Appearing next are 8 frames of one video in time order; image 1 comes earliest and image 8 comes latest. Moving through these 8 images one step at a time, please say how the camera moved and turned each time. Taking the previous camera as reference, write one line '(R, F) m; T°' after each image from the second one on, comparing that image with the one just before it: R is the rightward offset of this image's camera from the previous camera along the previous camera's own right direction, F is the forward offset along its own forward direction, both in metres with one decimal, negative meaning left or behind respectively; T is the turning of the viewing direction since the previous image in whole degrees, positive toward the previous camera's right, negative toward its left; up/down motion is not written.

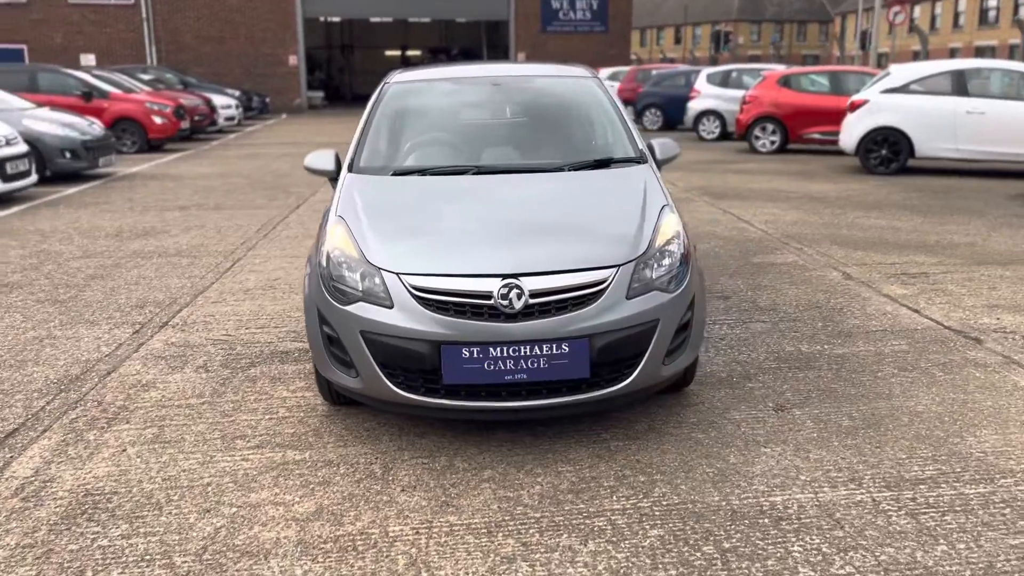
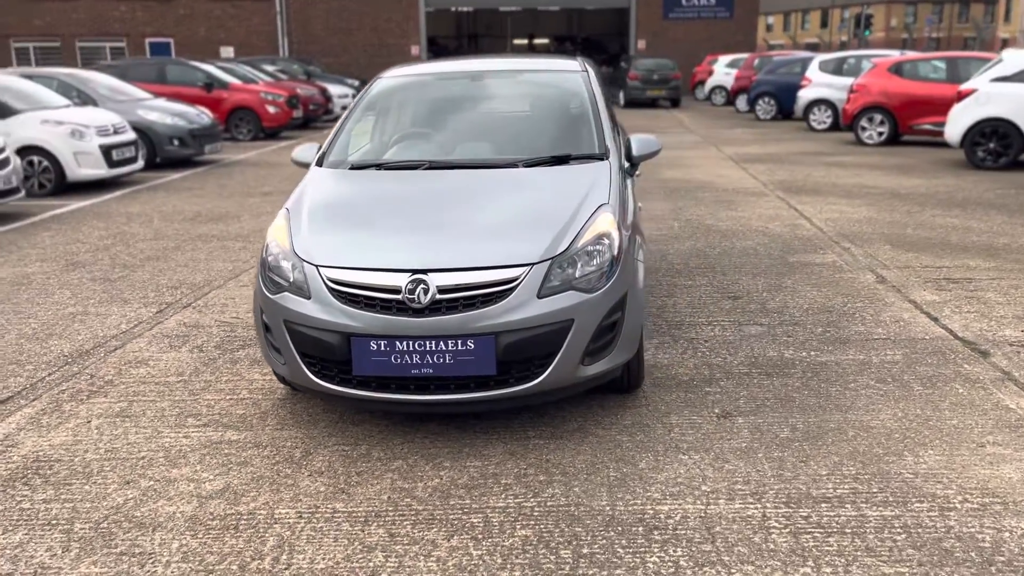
(+0.8, 0.0) m; -9°
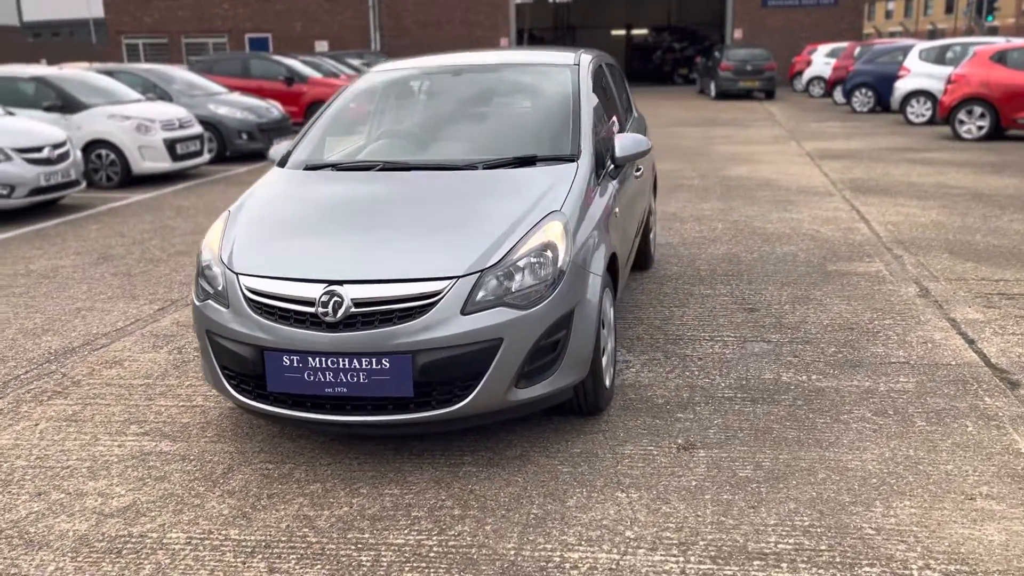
(+0.6, +0.3) m; -7°
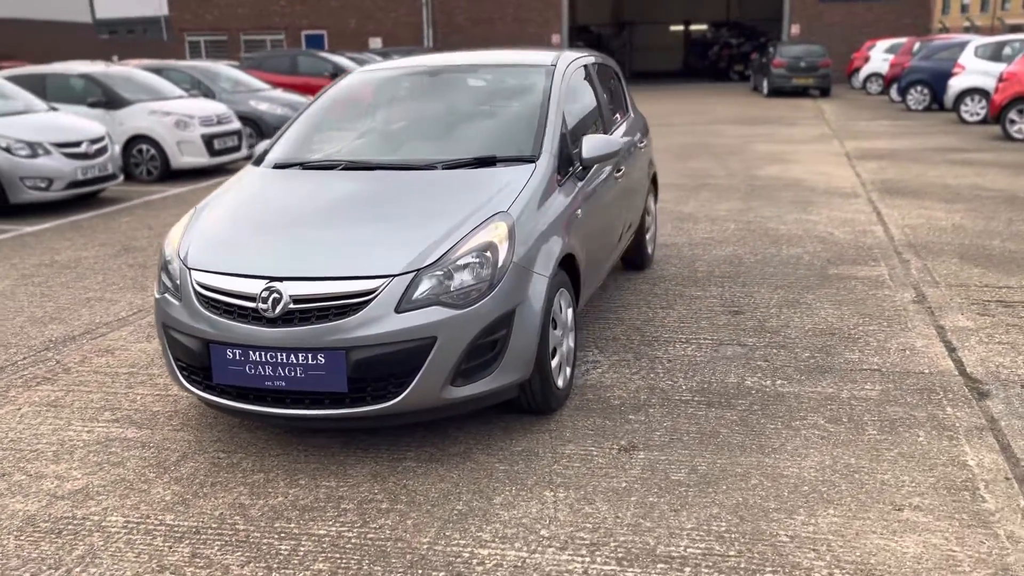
(+0.4, 0.0) m; -4°
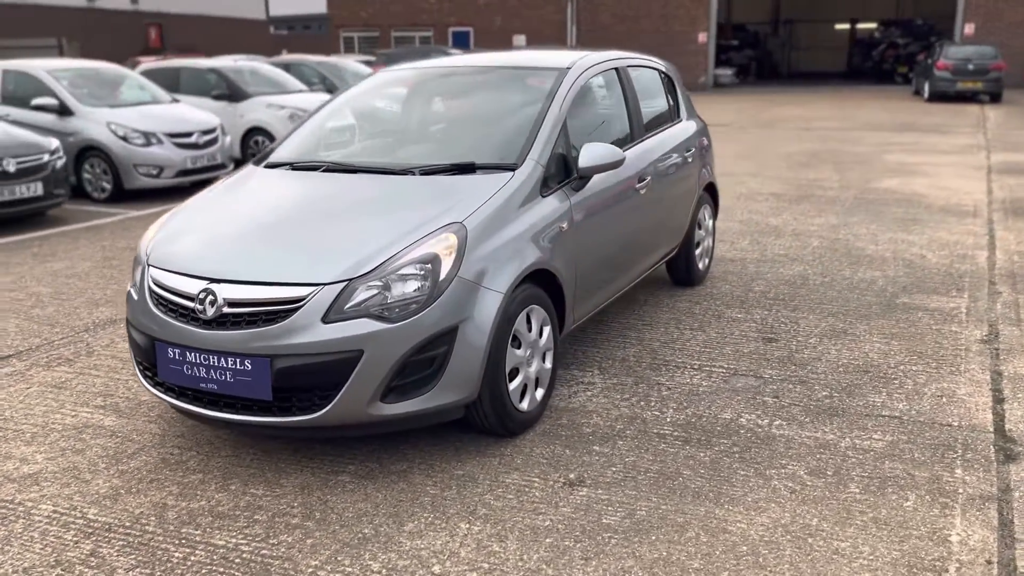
(+0.7, +0.2) m; -10°
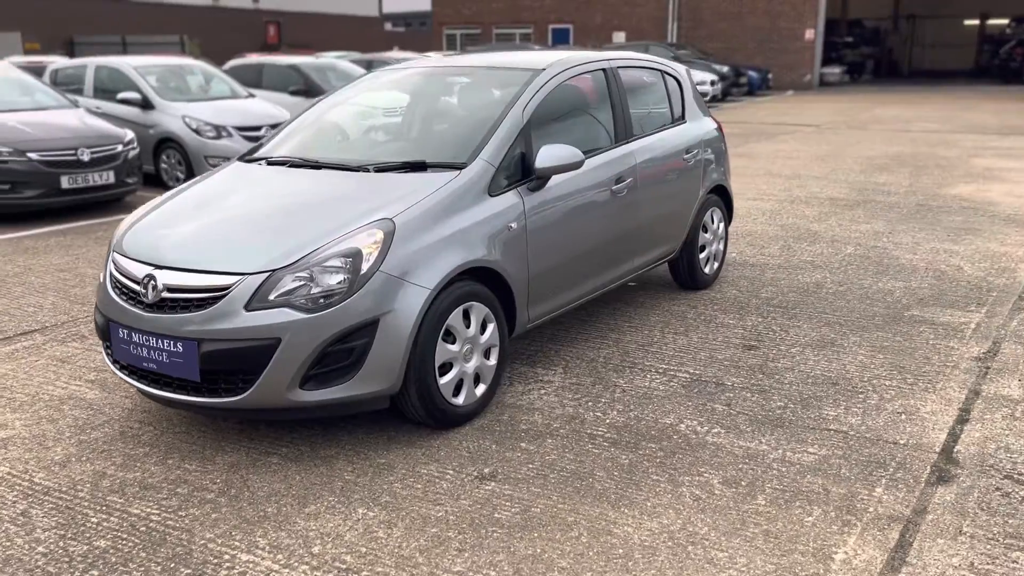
(+0.7, 0.0) m; -7°
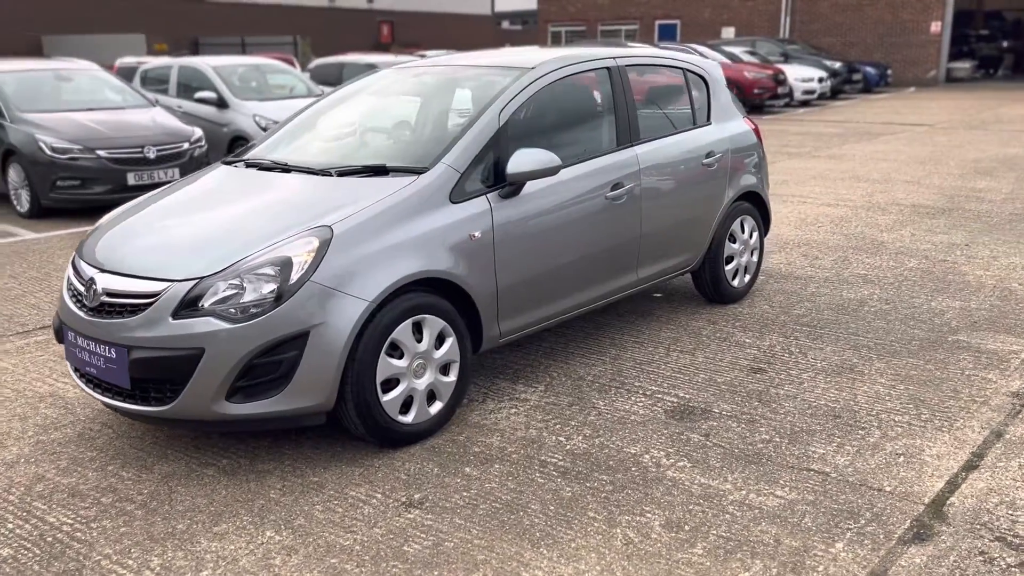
(+0.6, +0.3) m; -7°
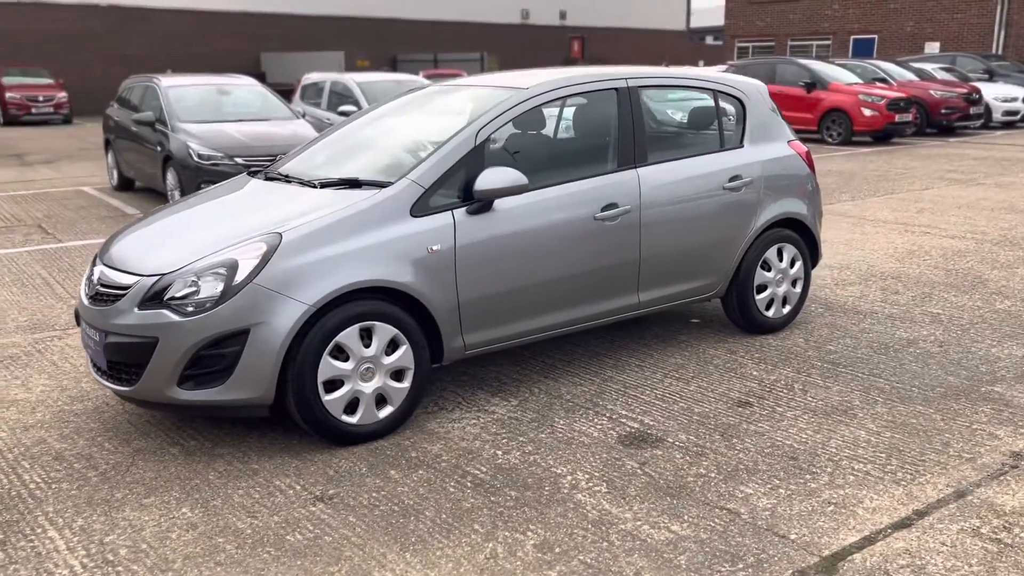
(+1.0, 0.0) m; -13°
